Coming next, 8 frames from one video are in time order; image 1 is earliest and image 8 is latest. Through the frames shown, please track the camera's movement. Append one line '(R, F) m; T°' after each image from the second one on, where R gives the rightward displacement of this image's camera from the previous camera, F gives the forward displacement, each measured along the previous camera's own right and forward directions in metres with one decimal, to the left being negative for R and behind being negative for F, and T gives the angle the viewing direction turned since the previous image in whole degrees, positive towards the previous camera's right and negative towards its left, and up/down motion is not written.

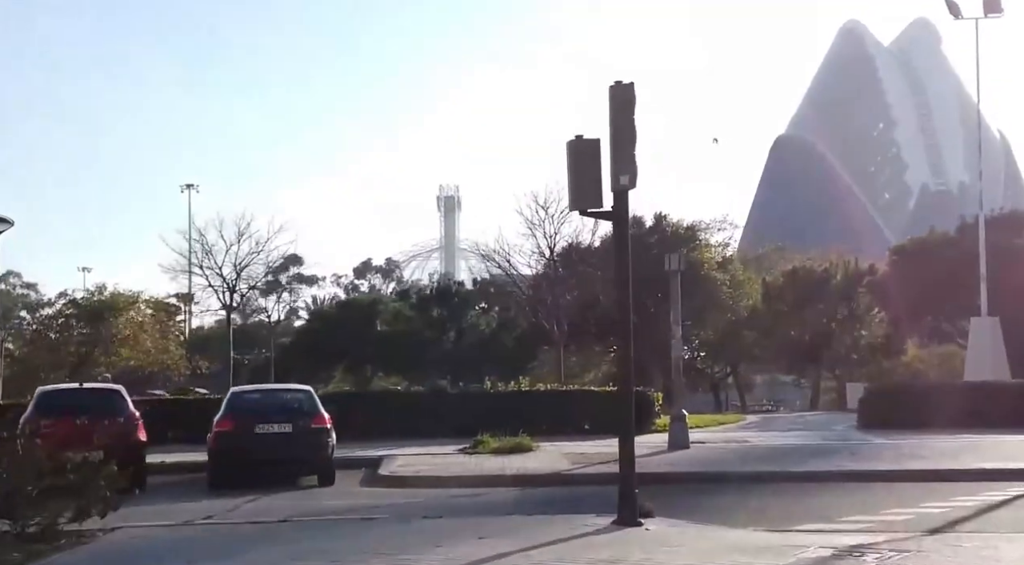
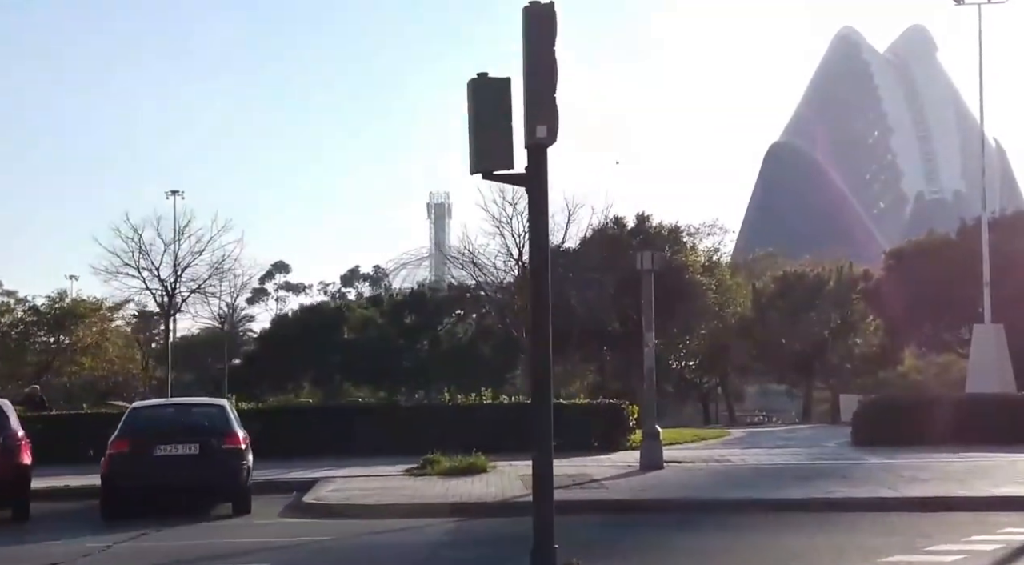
(+0.8, +2.8) m; 0°
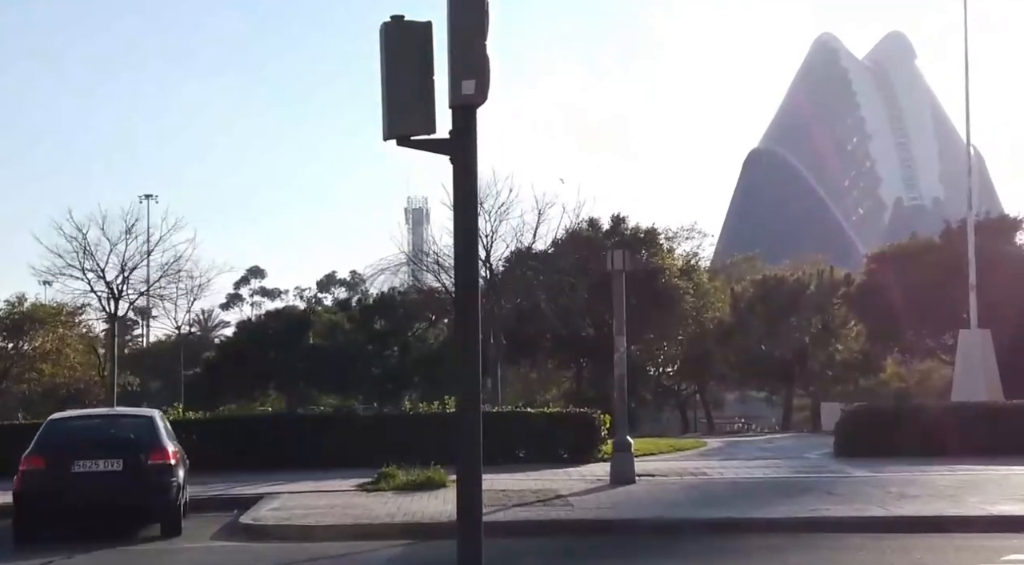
(+0.3, +1.6) m; +1°
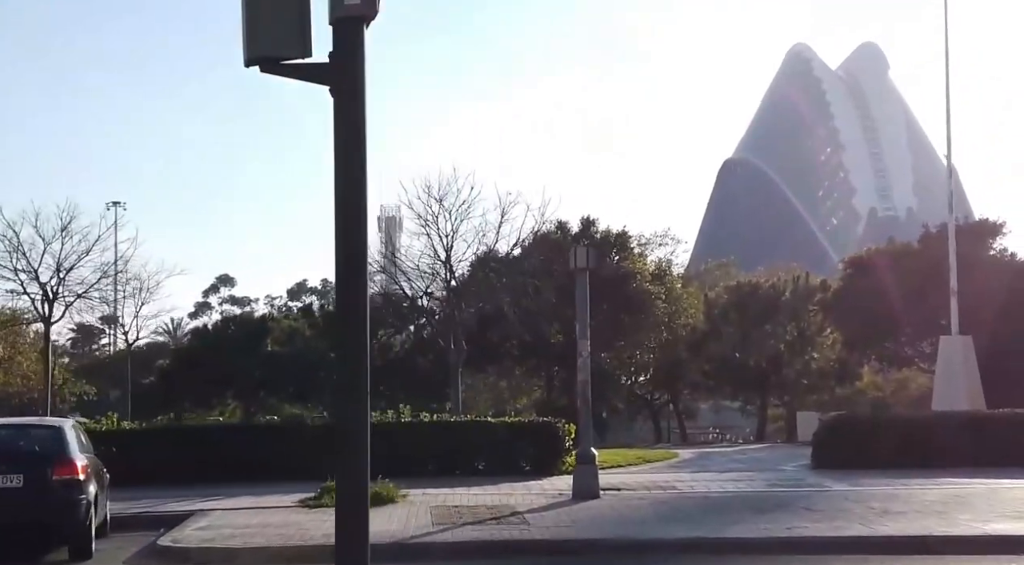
(+0.3, +1.6) m; +1°
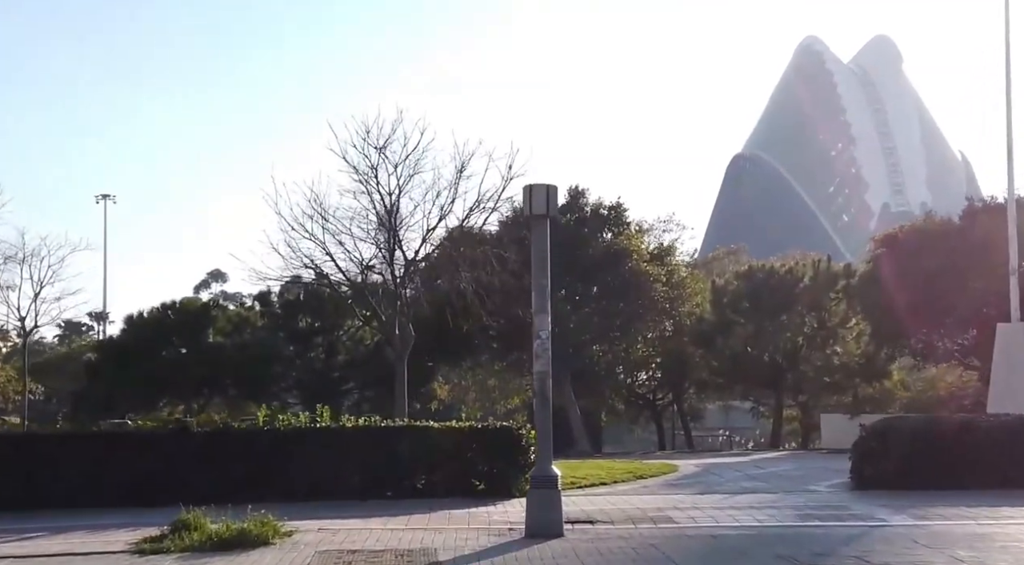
(+0.9, +6.1) m; 0°
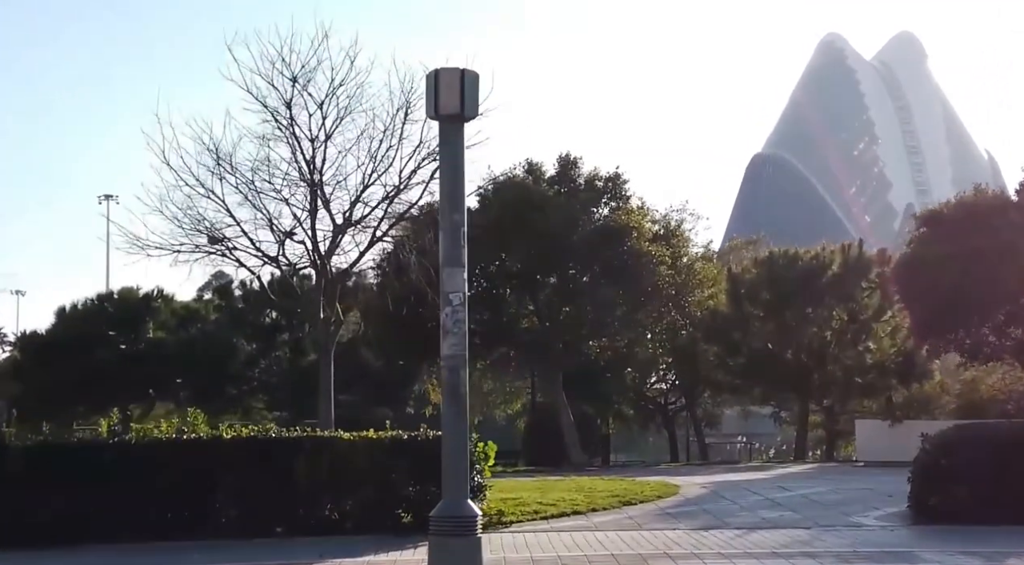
(+1.0, +5.4) m; -1°
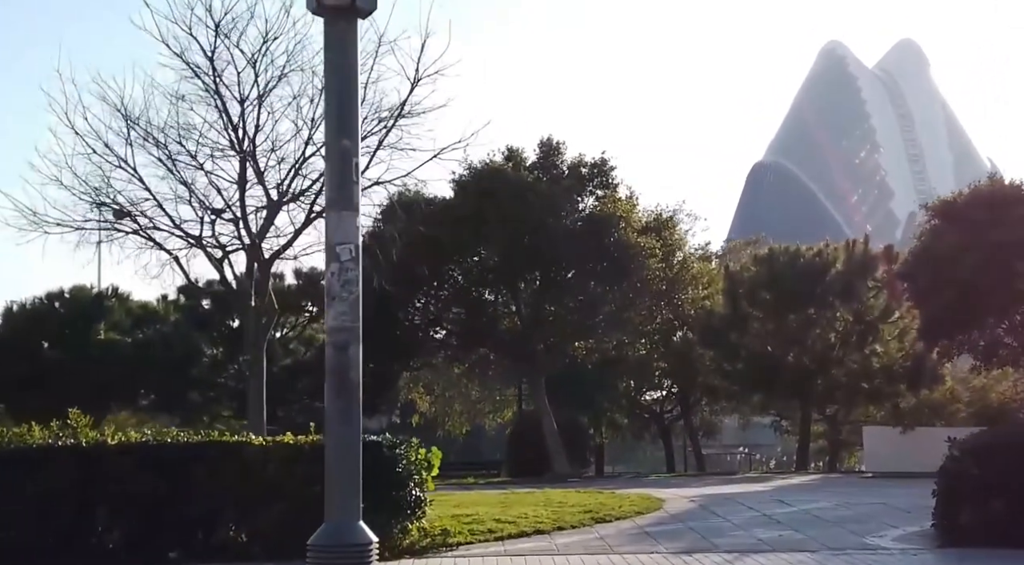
(+0.6, +2.5) m; 0°
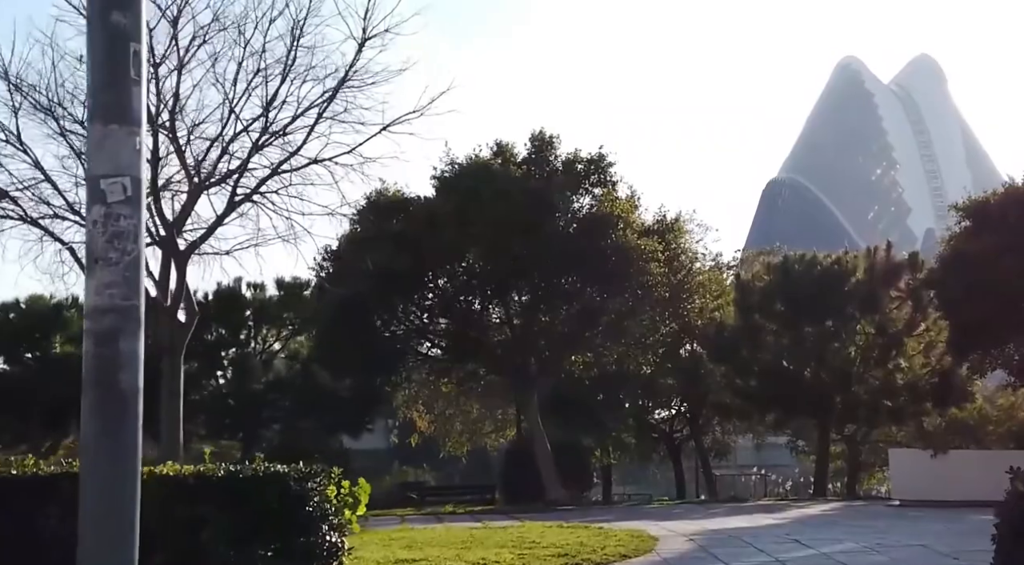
(+0.6, +2.7) m; -1°
